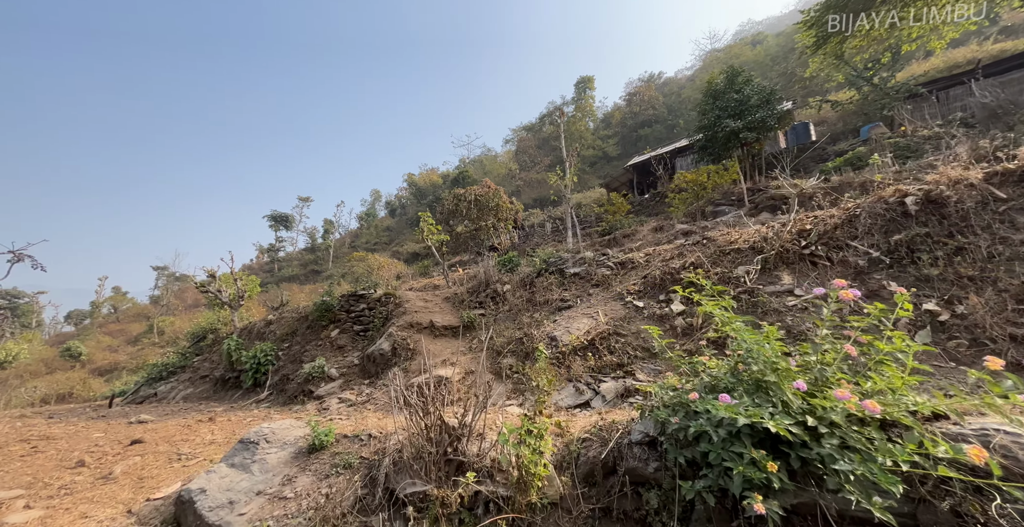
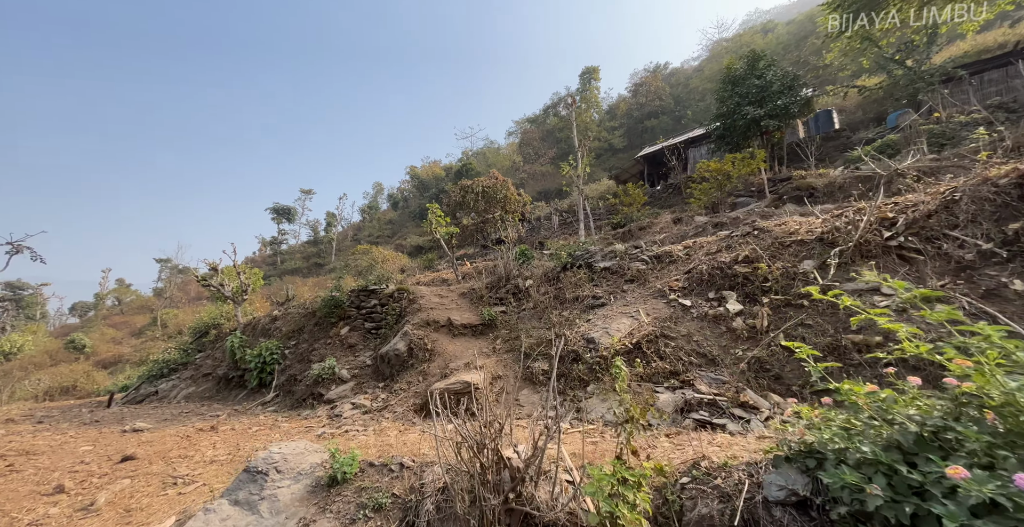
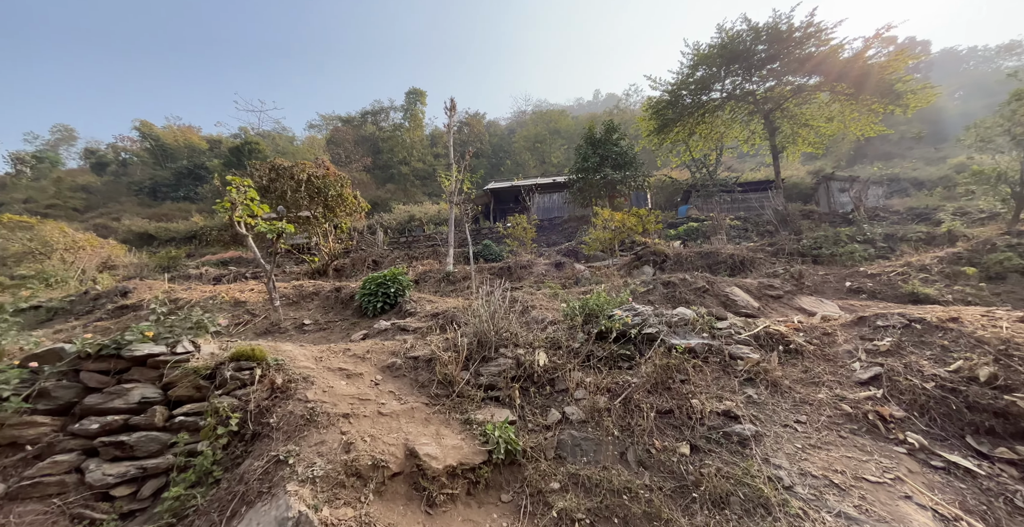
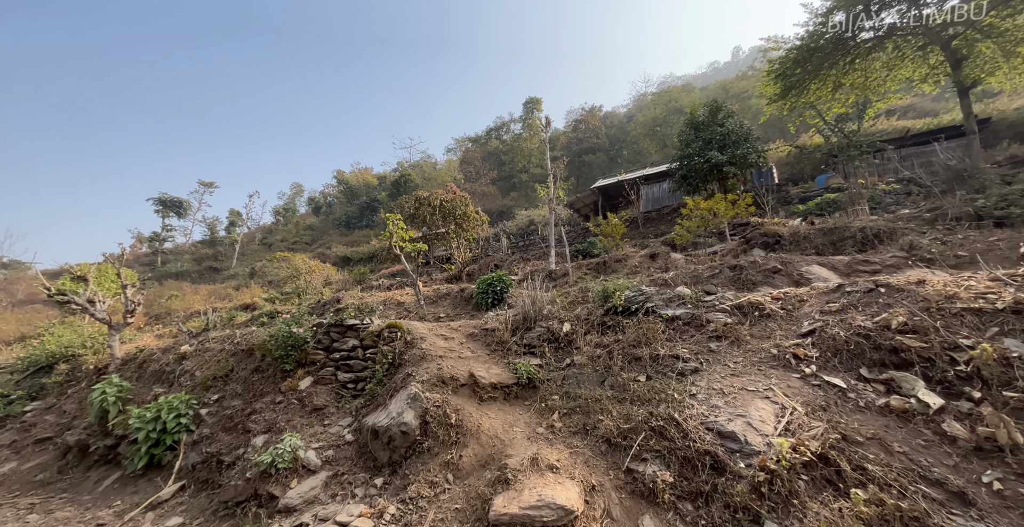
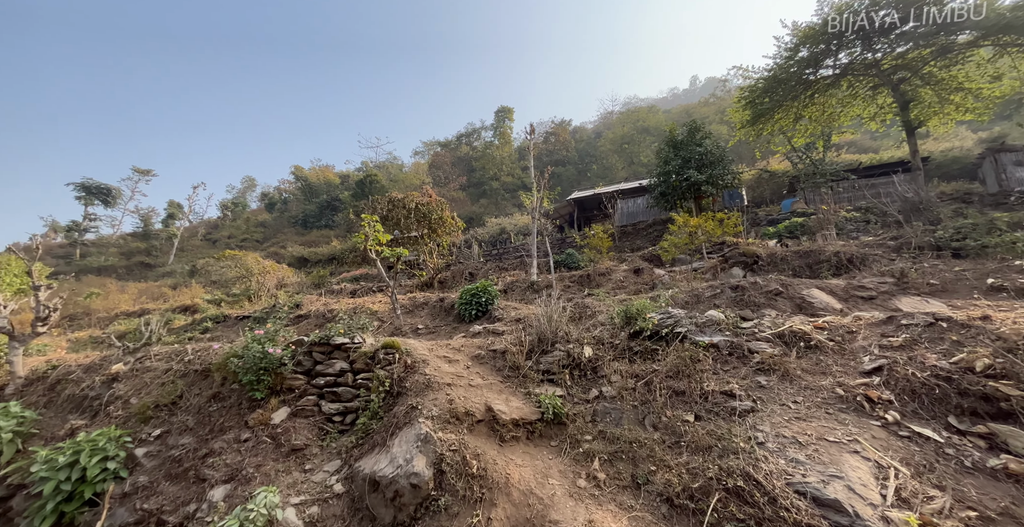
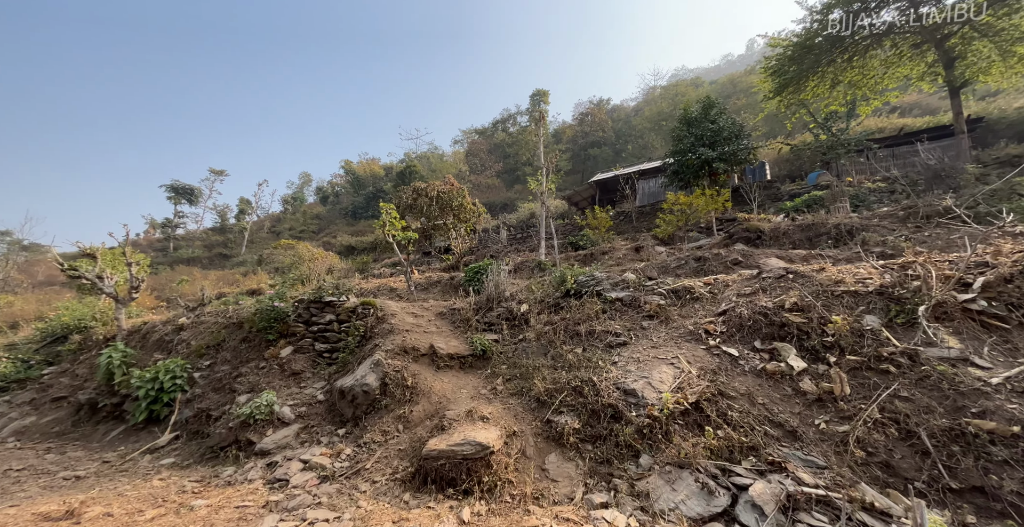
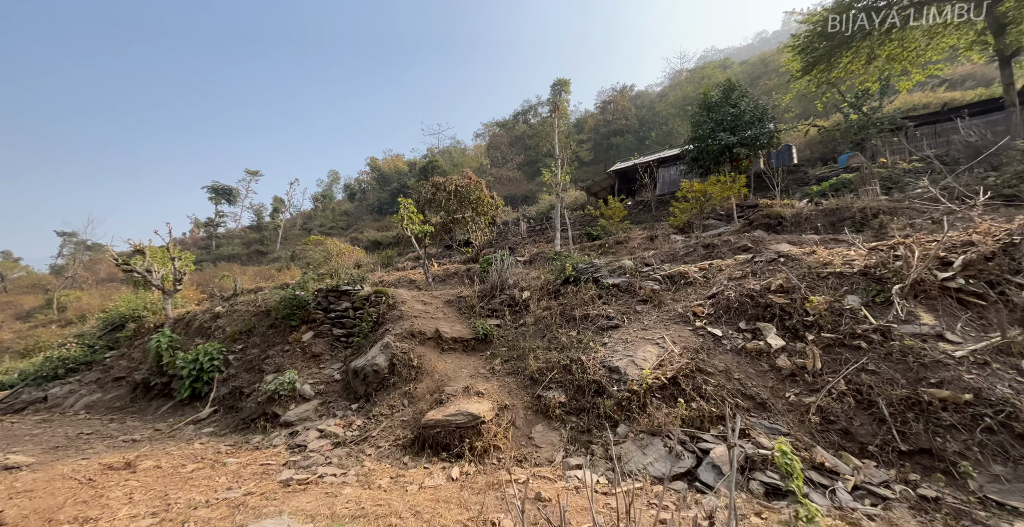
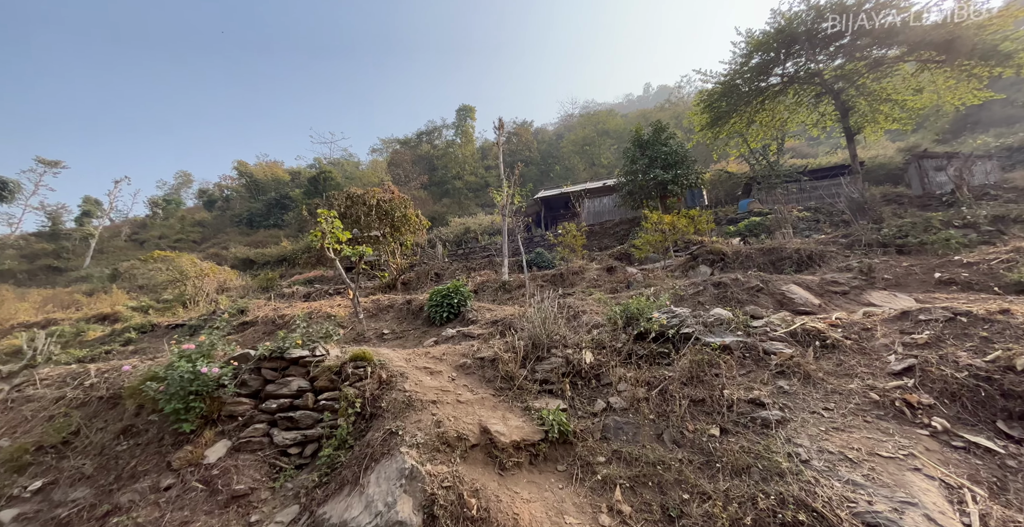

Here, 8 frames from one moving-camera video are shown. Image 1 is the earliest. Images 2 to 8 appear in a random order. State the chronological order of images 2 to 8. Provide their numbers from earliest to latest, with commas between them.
2, 7, 6, 4, 5, 8, 3
